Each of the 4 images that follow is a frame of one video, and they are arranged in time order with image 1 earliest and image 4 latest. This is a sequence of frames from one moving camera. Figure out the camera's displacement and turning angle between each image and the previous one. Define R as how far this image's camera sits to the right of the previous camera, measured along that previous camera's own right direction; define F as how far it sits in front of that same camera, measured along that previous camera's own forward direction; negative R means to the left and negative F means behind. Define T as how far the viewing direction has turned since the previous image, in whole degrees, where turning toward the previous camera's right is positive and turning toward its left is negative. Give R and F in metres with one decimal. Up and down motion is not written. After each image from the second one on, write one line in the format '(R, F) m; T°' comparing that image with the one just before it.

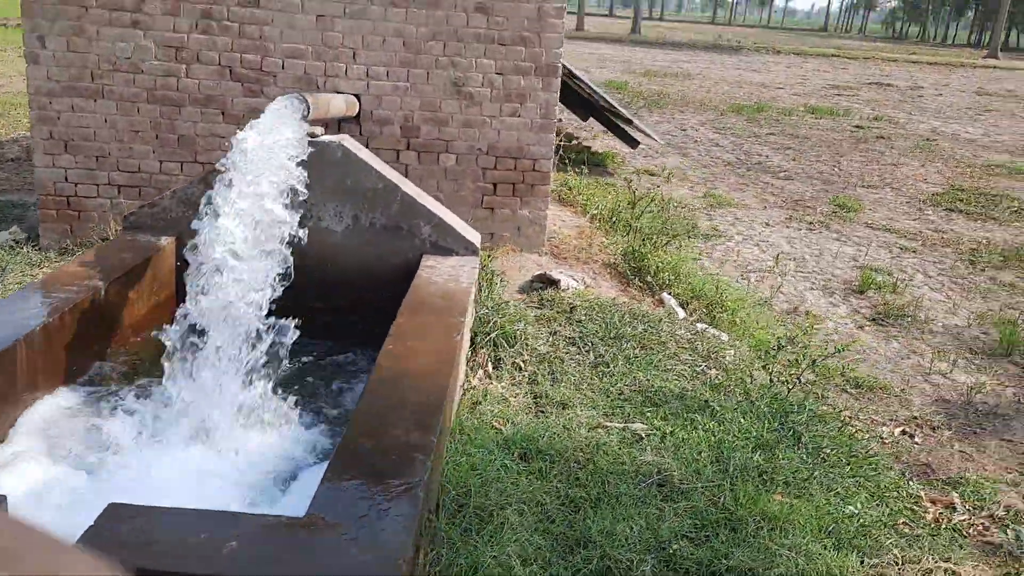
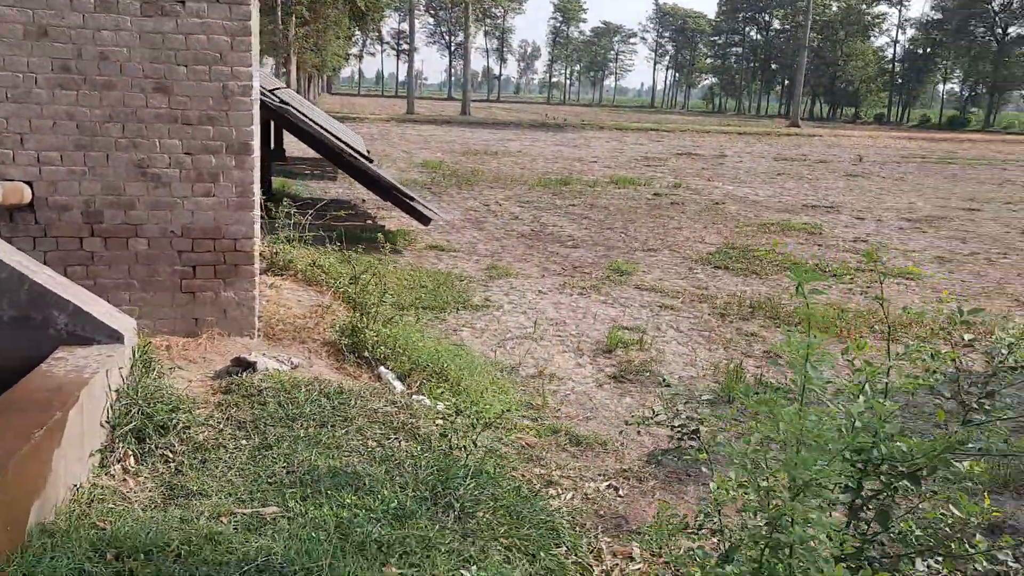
(+0.7, 0.0) m; +9°
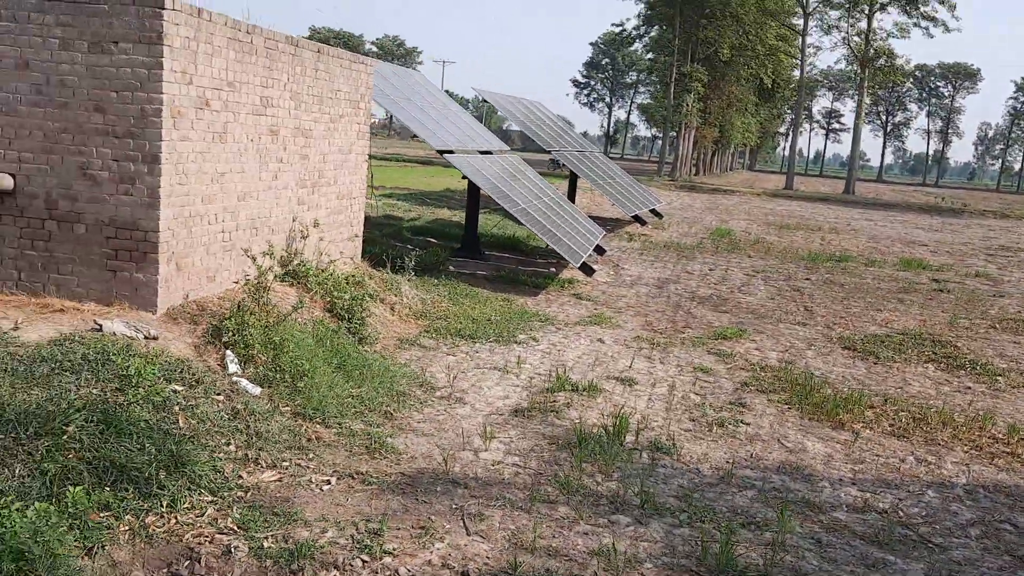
(+3.2, +0.4) m; -26°
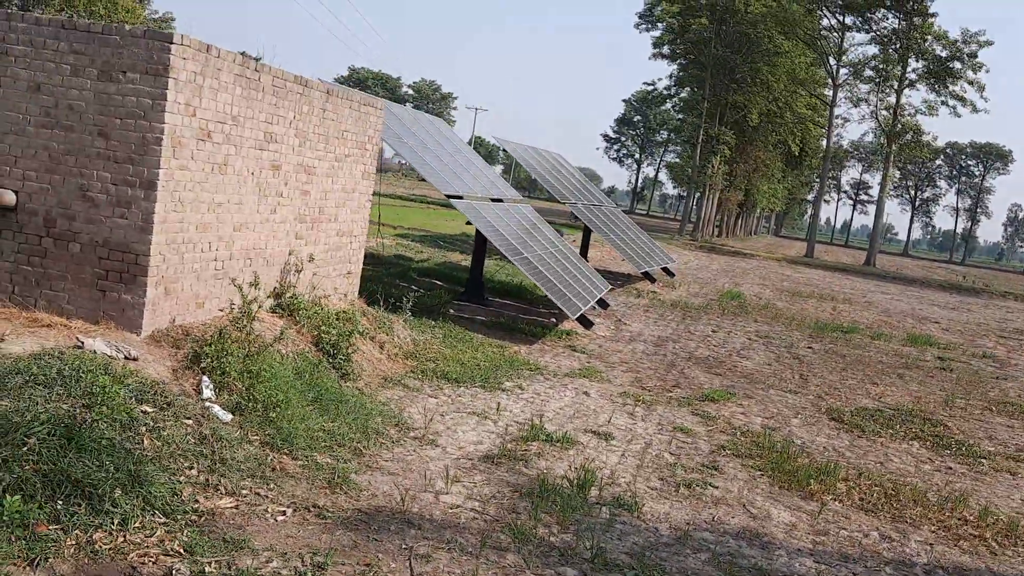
(+0.3, -0.1) m; -1°
